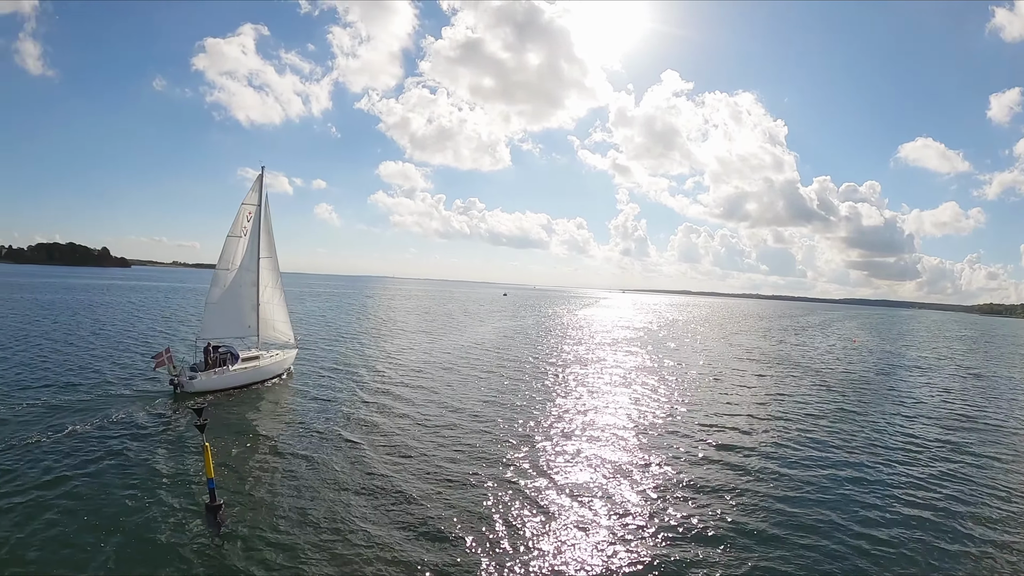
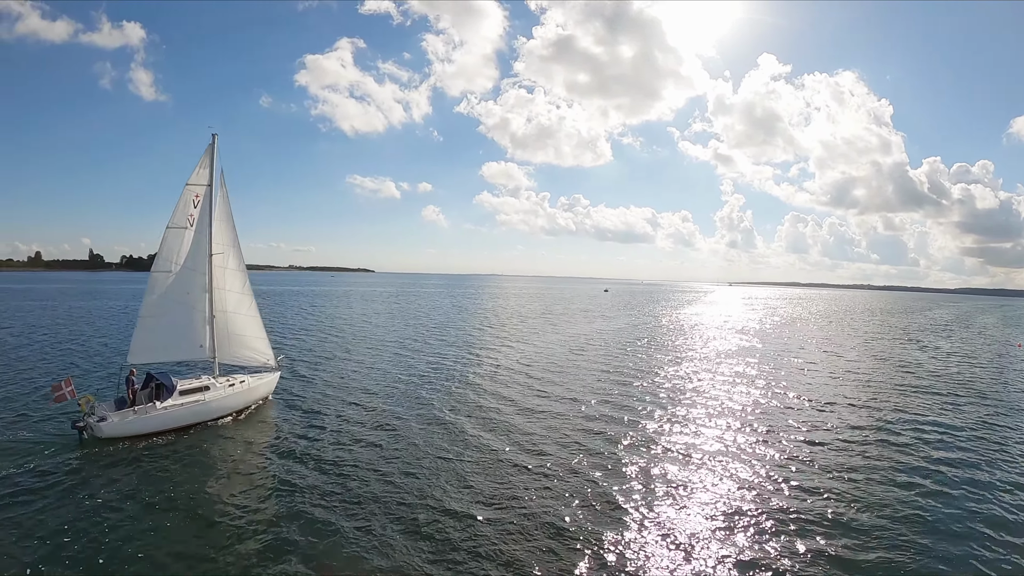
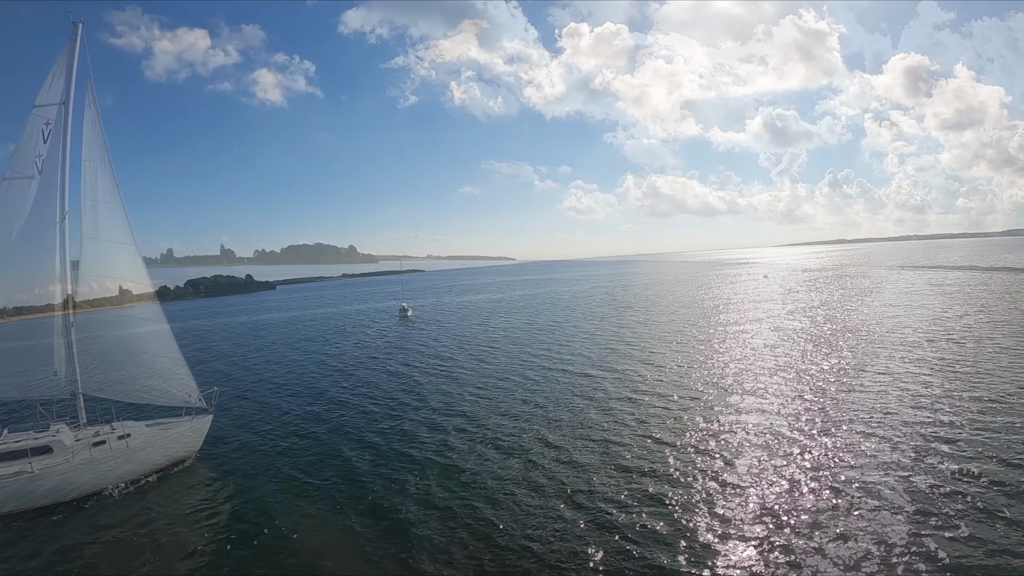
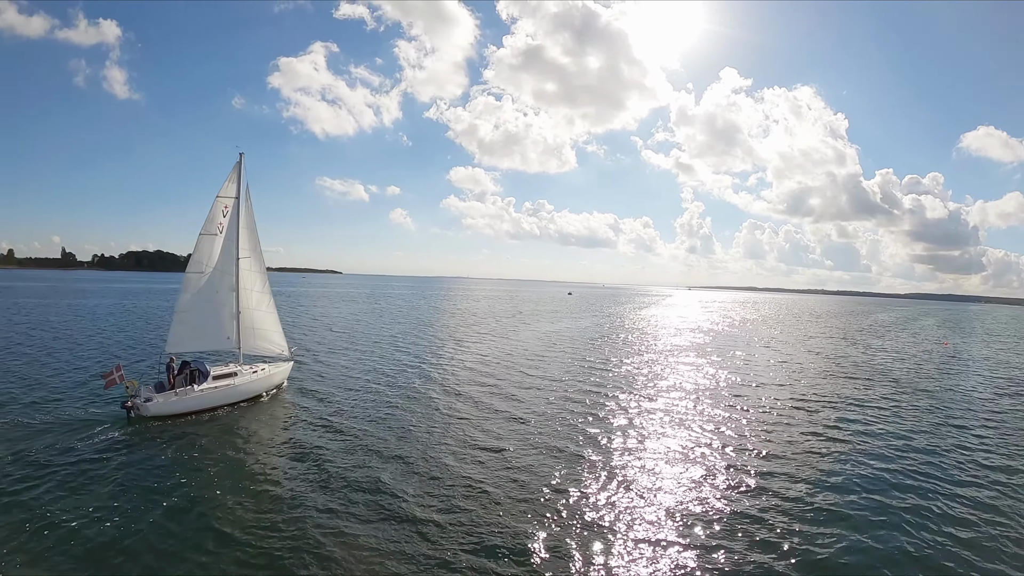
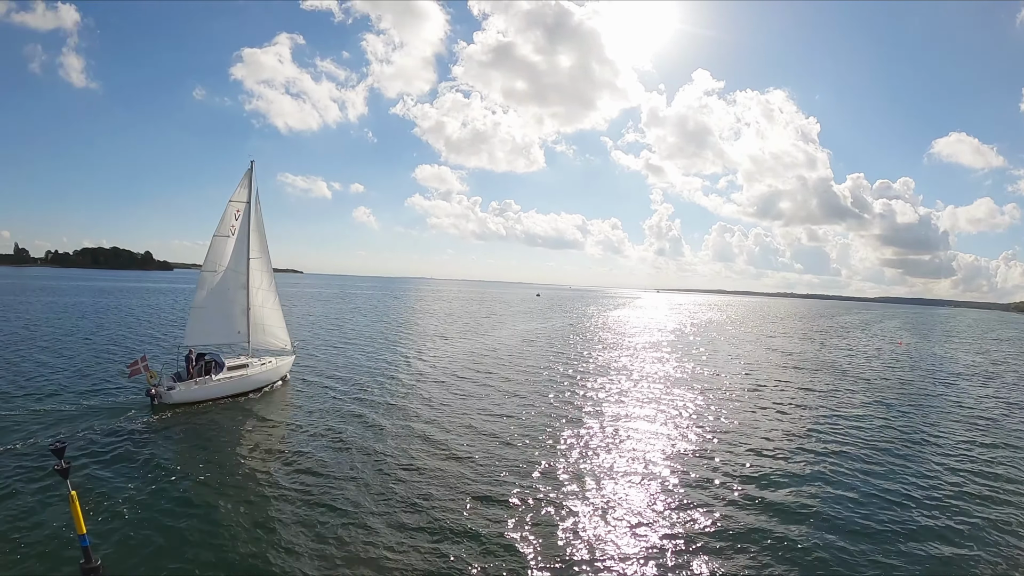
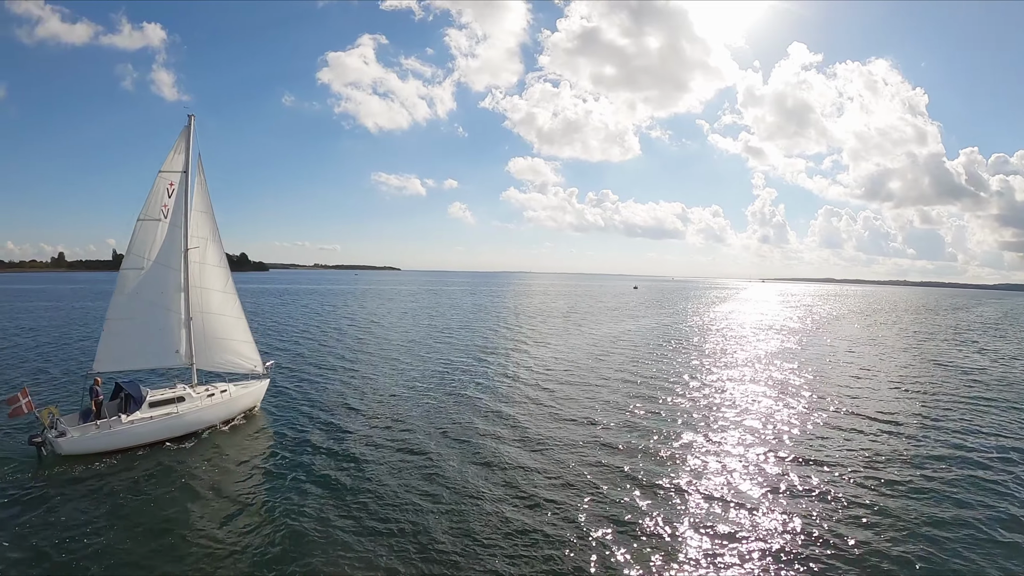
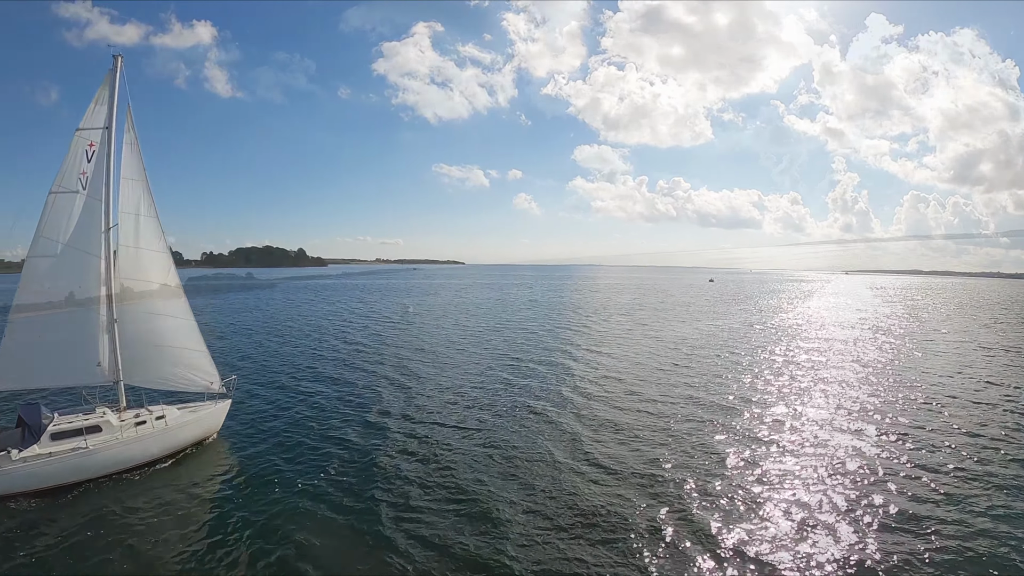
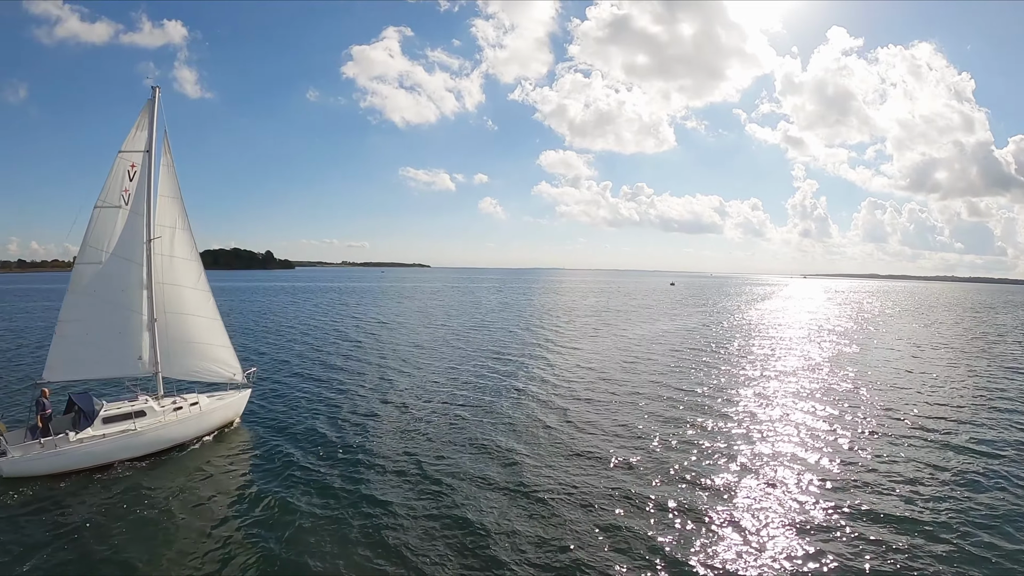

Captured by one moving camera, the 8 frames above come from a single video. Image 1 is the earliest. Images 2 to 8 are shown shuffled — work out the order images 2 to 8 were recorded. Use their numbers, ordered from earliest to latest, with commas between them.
5, 4, 2, 6, 8, 7, 3
